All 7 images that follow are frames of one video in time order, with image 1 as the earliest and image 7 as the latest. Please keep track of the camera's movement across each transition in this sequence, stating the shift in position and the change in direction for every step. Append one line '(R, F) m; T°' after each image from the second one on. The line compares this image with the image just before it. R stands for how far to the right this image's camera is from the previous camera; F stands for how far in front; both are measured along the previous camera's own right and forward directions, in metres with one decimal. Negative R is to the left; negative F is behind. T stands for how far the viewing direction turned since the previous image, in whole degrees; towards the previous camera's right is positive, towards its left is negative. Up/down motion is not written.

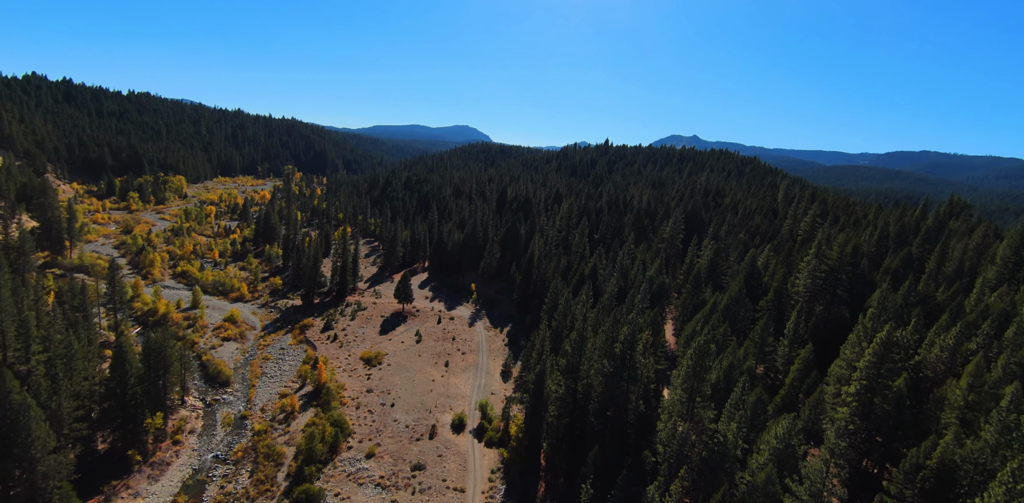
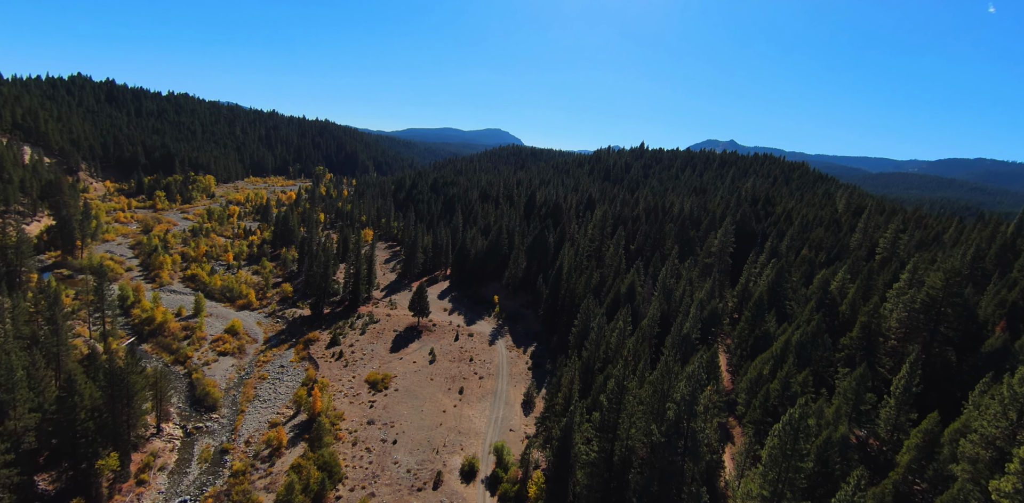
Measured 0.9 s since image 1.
(+0.3, +8.1) m; -4°
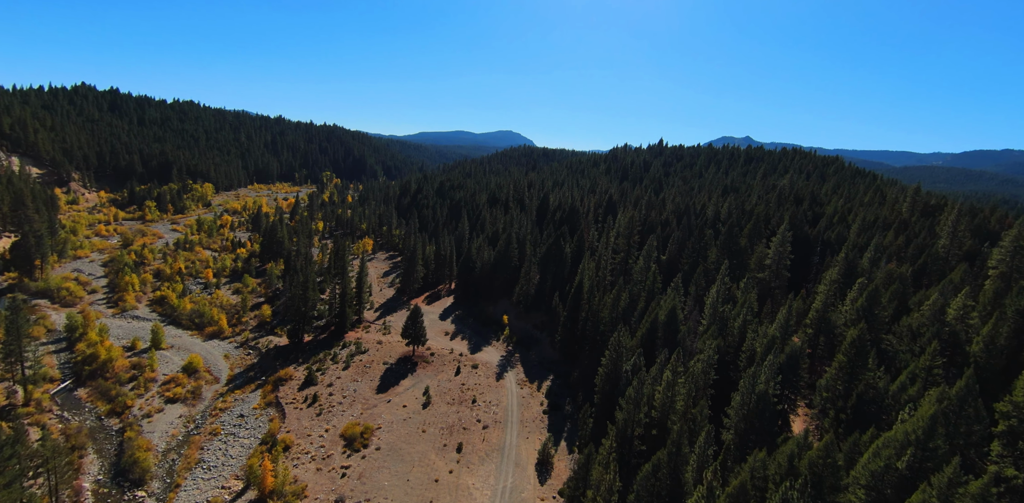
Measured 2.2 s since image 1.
(+0.8, +12.0) m; -2°
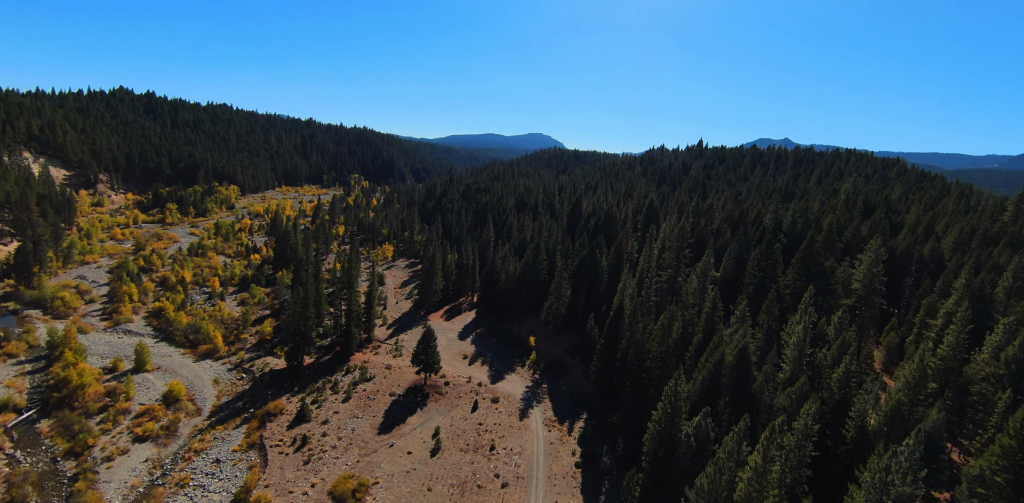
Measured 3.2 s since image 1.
(-0.1, +9.5) m; -4°
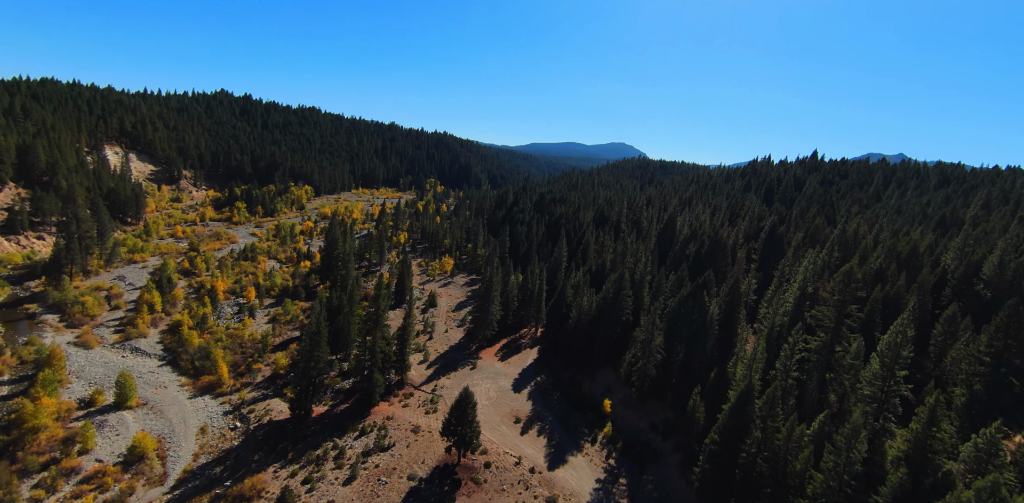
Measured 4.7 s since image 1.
(-1.4, +16.5) m; -10°
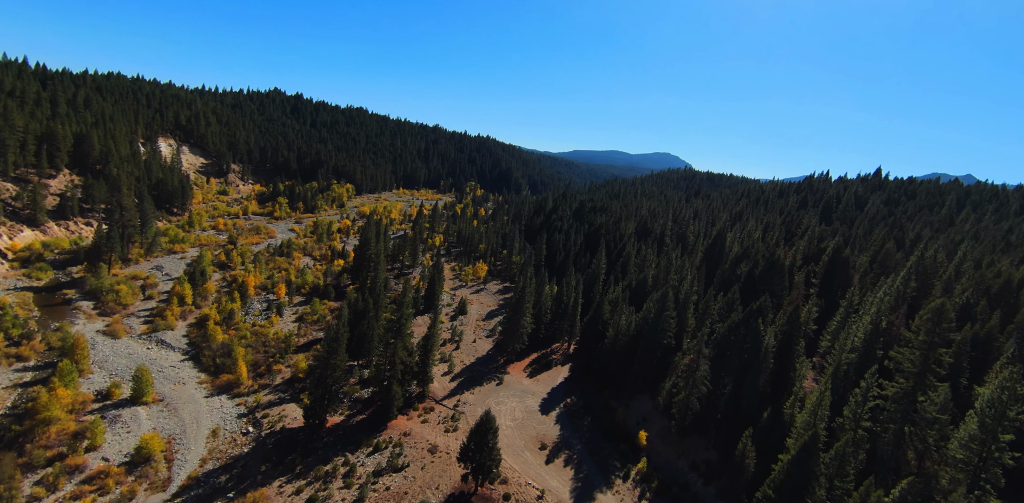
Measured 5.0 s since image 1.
(-0.6, +4.2) m; -5°
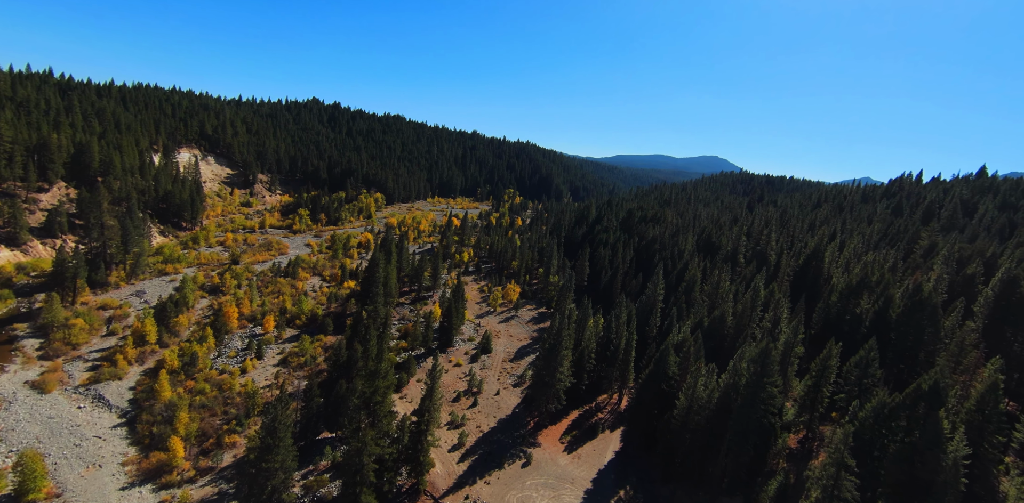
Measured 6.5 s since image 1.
(+1.3, +14.9) m; -7°
